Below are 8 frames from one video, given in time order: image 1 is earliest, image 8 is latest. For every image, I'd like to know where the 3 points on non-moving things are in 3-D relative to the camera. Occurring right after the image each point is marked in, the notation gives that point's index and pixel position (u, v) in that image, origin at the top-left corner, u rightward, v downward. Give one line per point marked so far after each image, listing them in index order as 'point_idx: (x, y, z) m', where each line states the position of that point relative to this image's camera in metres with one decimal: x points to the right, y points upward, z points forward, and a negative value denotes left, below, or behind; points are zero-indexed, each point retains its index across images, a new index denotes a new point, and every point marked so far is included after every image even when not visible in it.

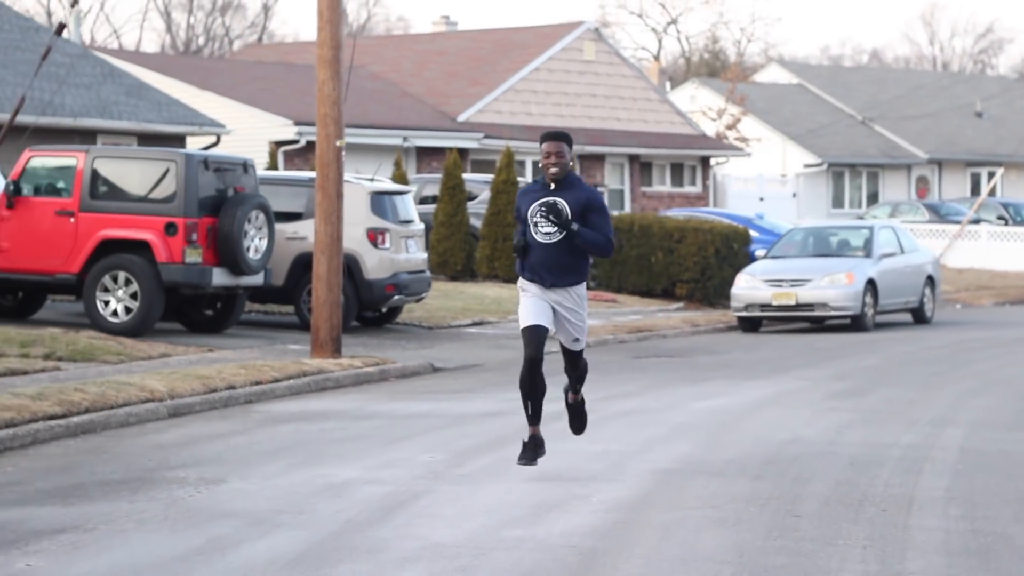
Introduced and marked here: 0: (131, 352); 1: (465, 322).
0: (-2.0, -0.3, +15.2) m
1: (-0.3, -0.2, +19.6) m
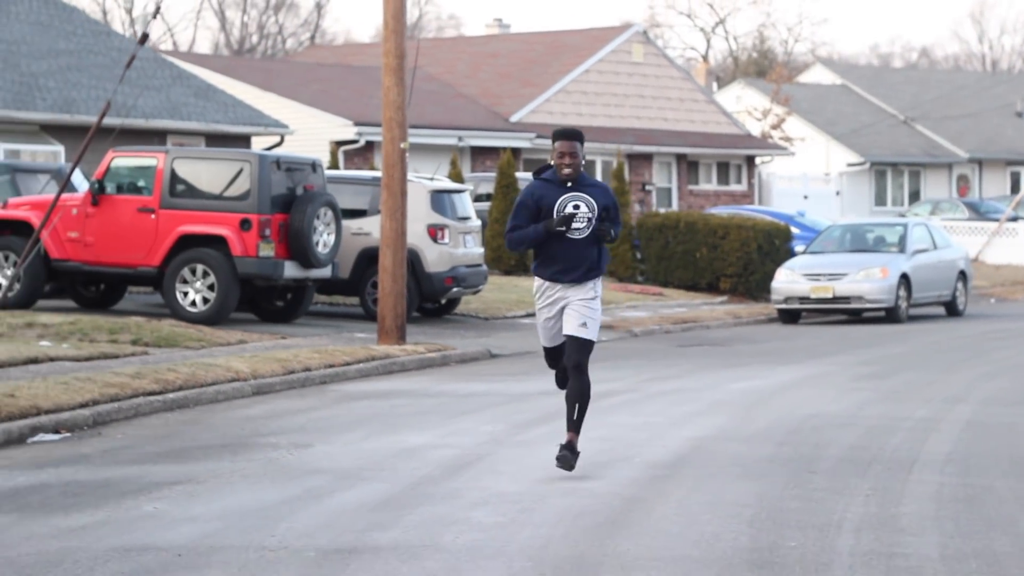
0: (-1.7, -0.3, +16.4) m
1: (+0.1, -0.2, +20.8) m
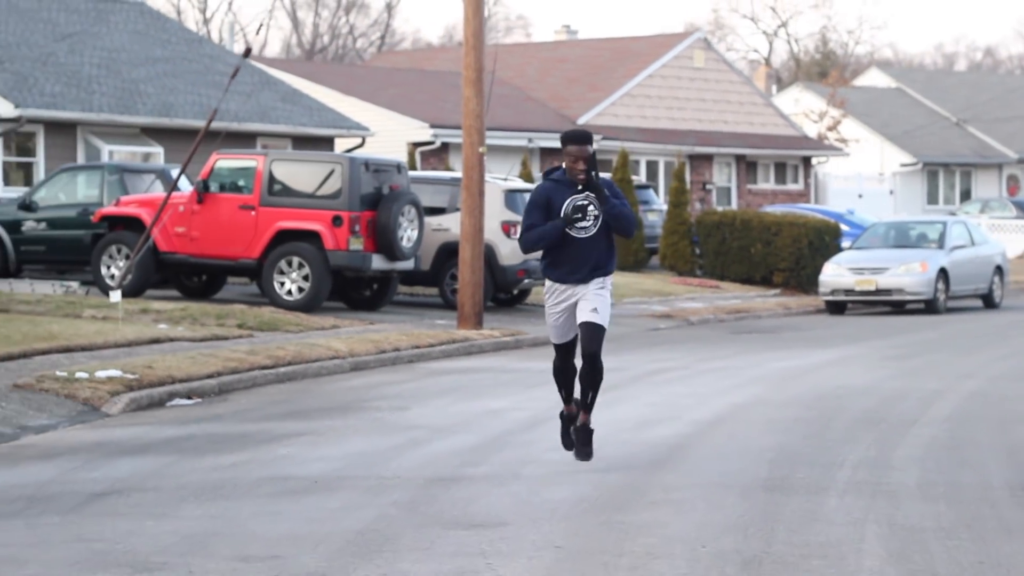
0: (-1.3, -0.2, +18.3) m
1: (+0.6, -0.1, +22.6) m
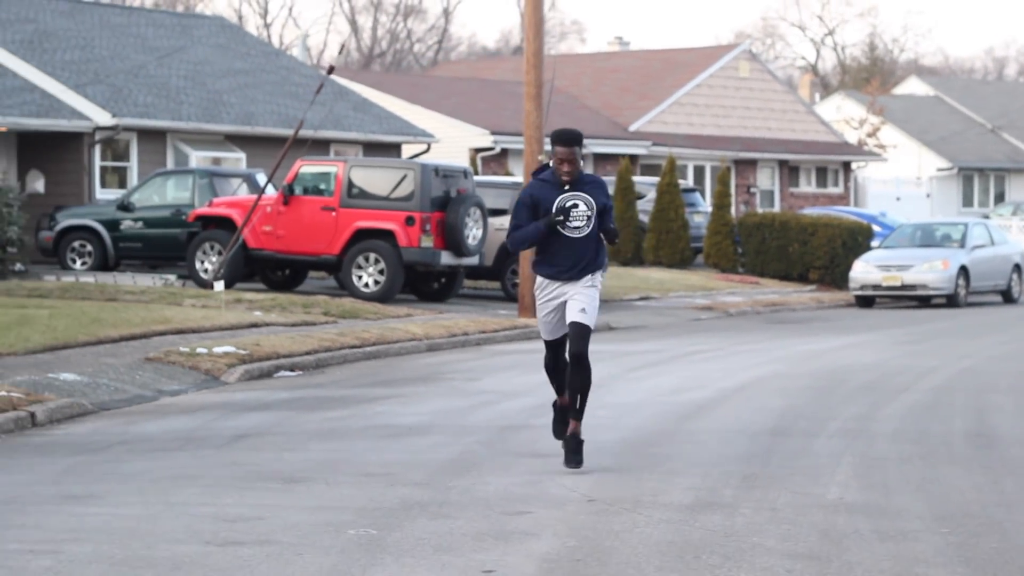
0: (-0.9, -0.2, +20.4) m
1: (+1.1, -0.1, +24.7) m
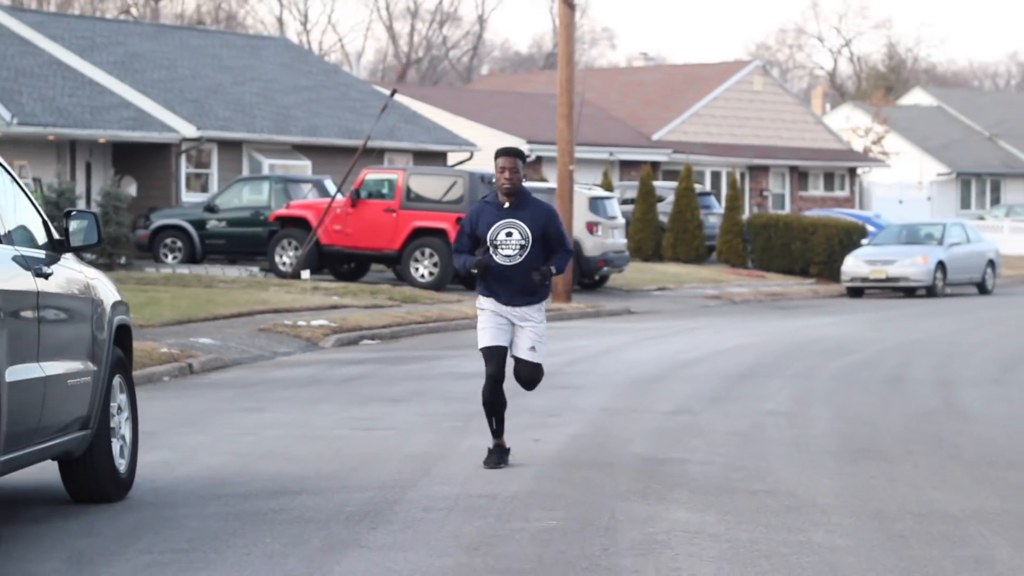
0: (-0.6, -0.1, +24.2) m
1: (+1.4, 0.0, +28.5) m
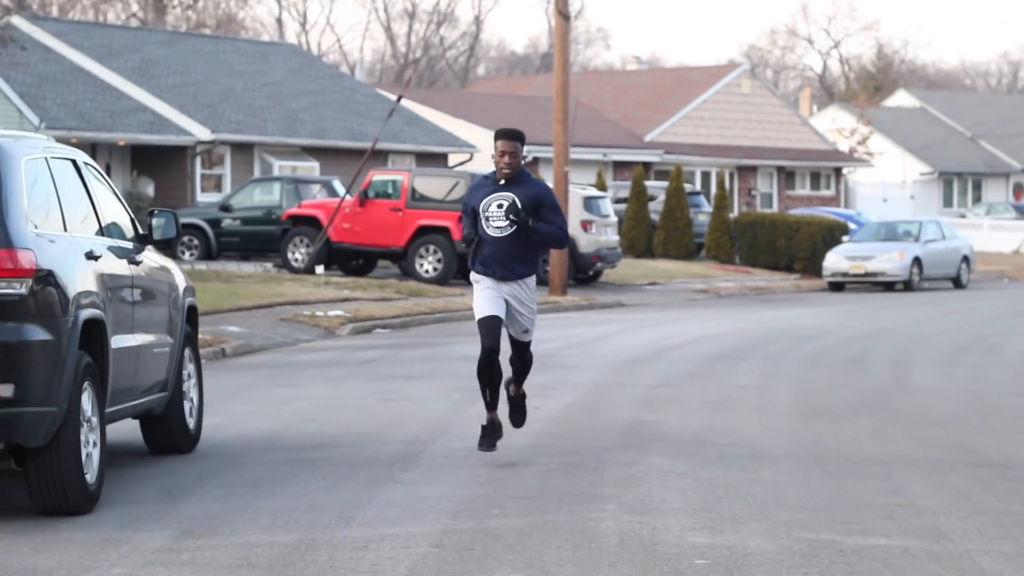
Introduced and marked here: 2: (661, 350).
0: (-0.6, 0.0, +25.9) m
1: (+1.4, +0.1, +30.1) m
2: (+0.9, -0.4, +16.9) m
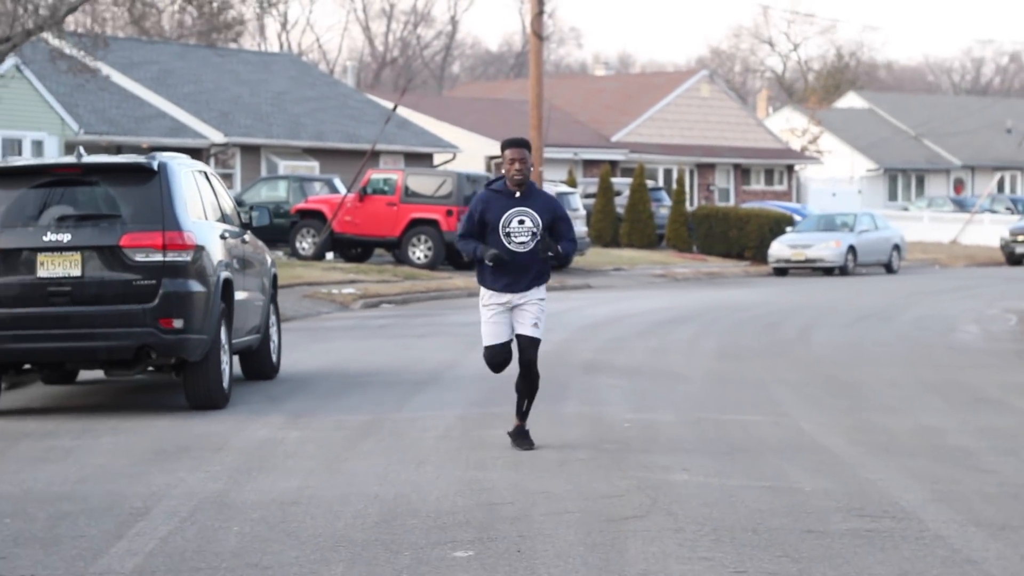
0: (-0.8, +0.1, +29.8) m
1: (+1.2, +0.2, +34.1) m
2: (+0.8, -0.2, +20.9) m
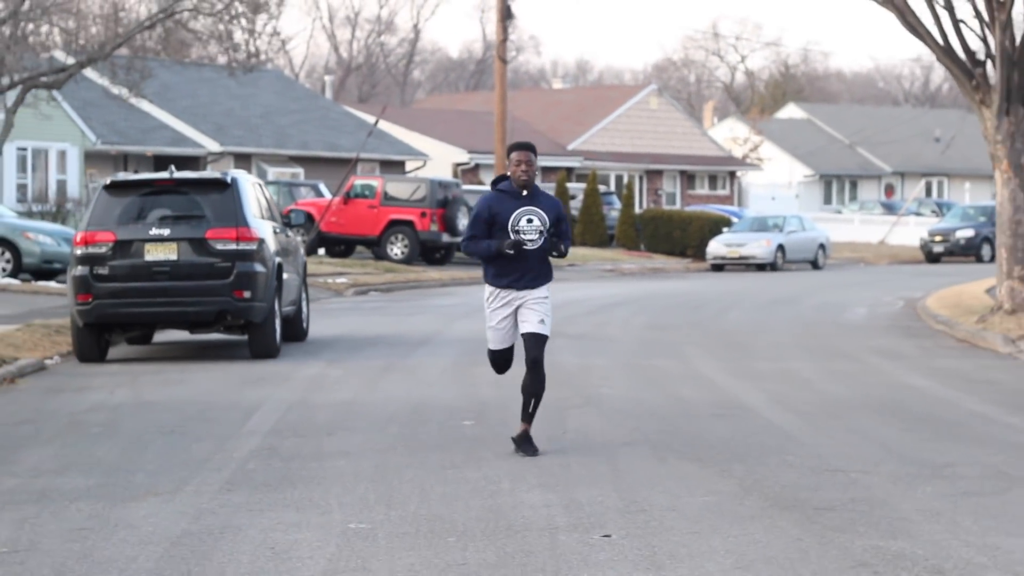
0: (-1.2, +0.2, +34.0) m
1: (+0.7, +0.3, +38.3) m
2: (+0.5, -0.1, +25.1) m
